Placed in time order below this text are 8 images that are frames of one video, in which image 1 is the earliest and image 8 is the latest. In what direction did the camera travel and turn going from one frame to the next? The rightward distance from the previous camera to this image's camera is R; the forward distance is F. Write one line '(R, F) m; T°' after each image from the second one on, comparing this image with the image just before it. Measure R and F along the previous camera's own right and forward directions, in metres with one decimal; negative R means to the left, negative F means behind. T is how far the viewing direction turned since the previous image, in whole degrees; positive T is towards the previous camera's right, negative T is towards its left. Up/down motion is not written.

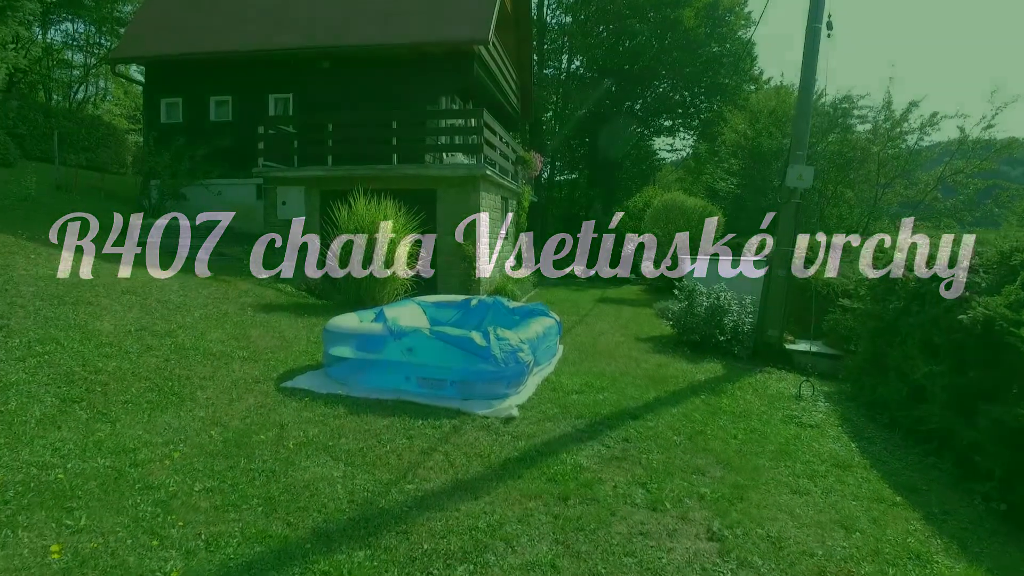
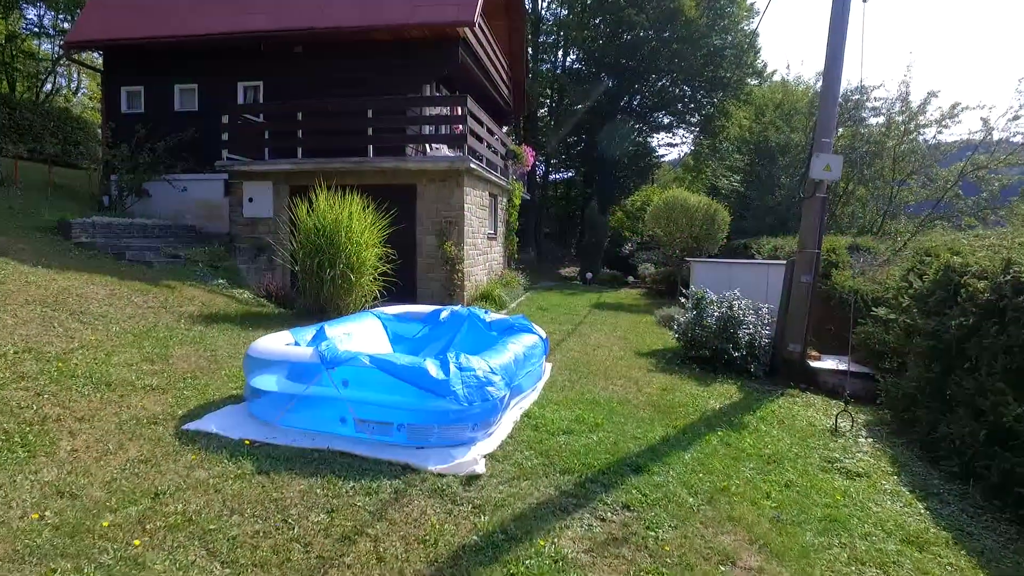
(+0.2, +1.0) m; 0°
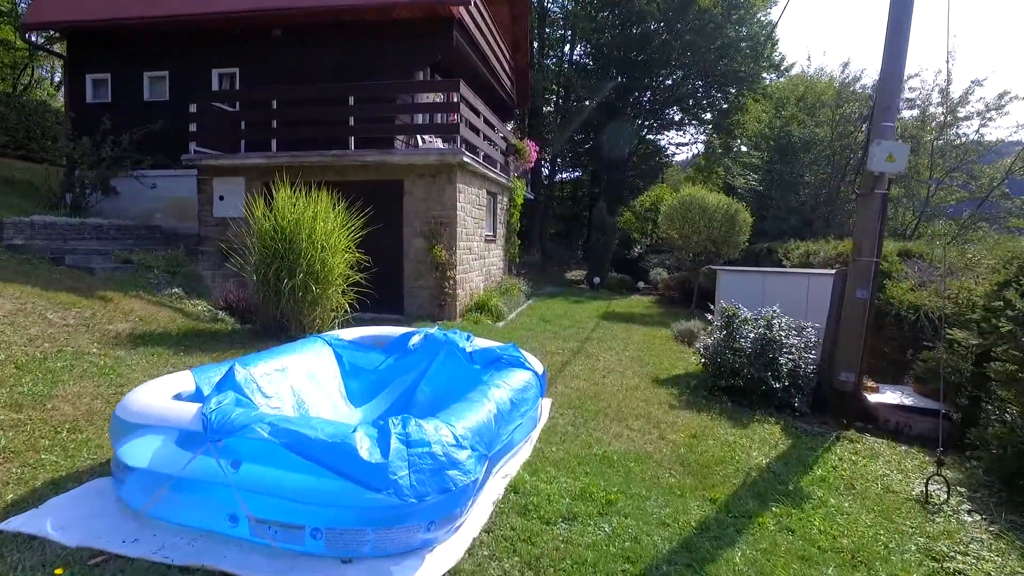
(+0.1, +1.2) m; -1°
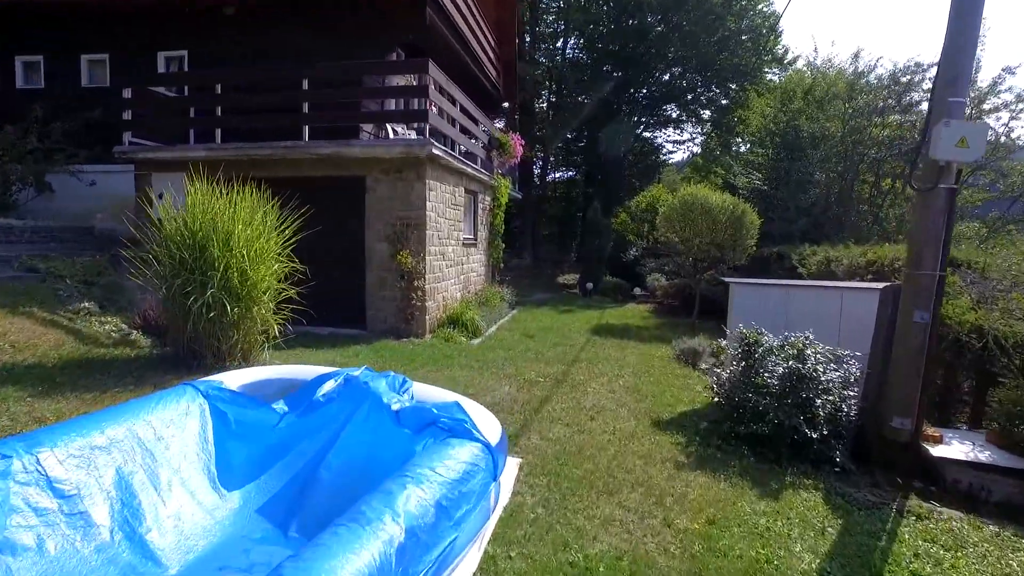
(+0.2, +1.2) m; 0°
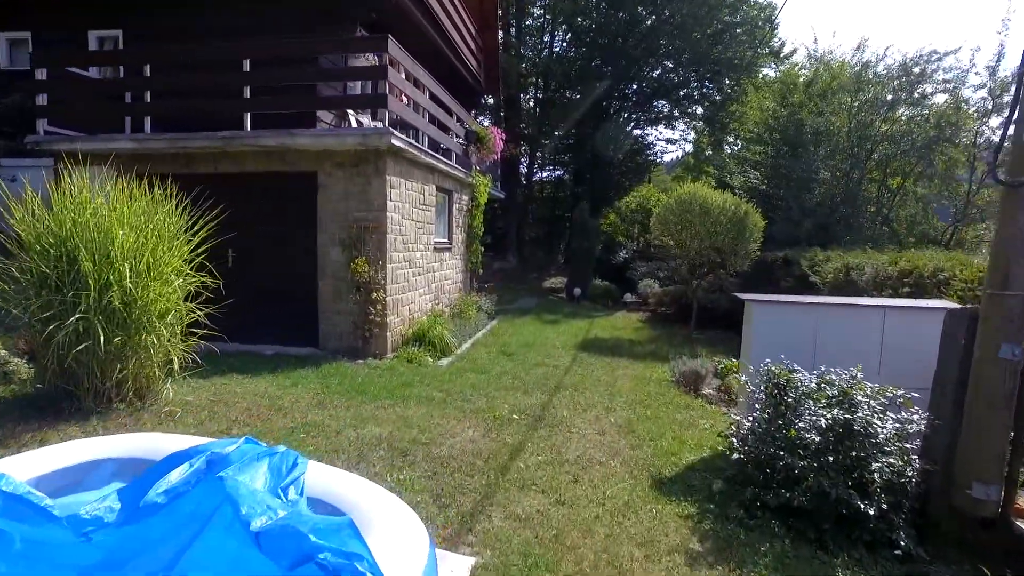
(+0.2, +1.1) m; +1°
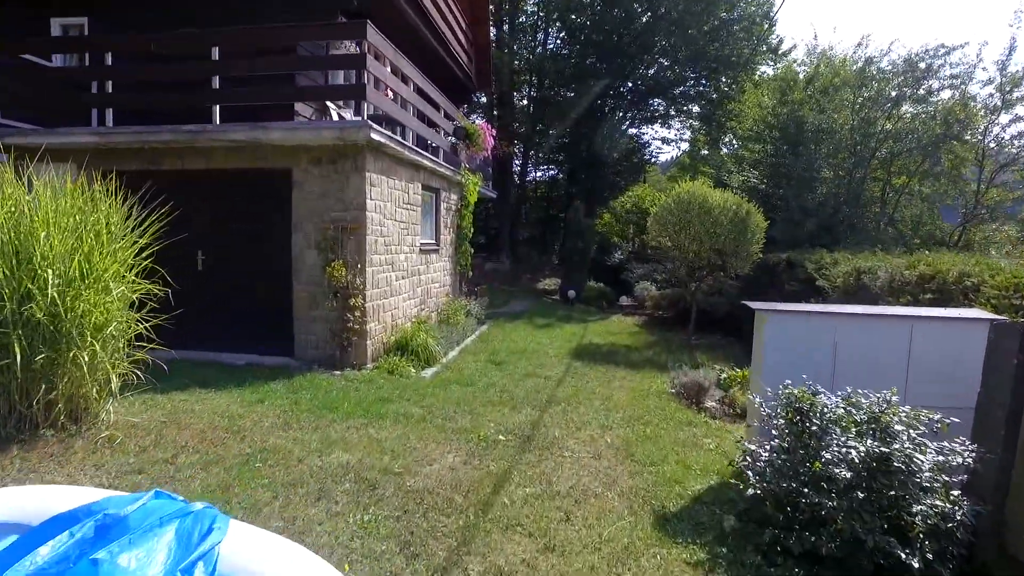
(+0.1, +0.5) m; 0°
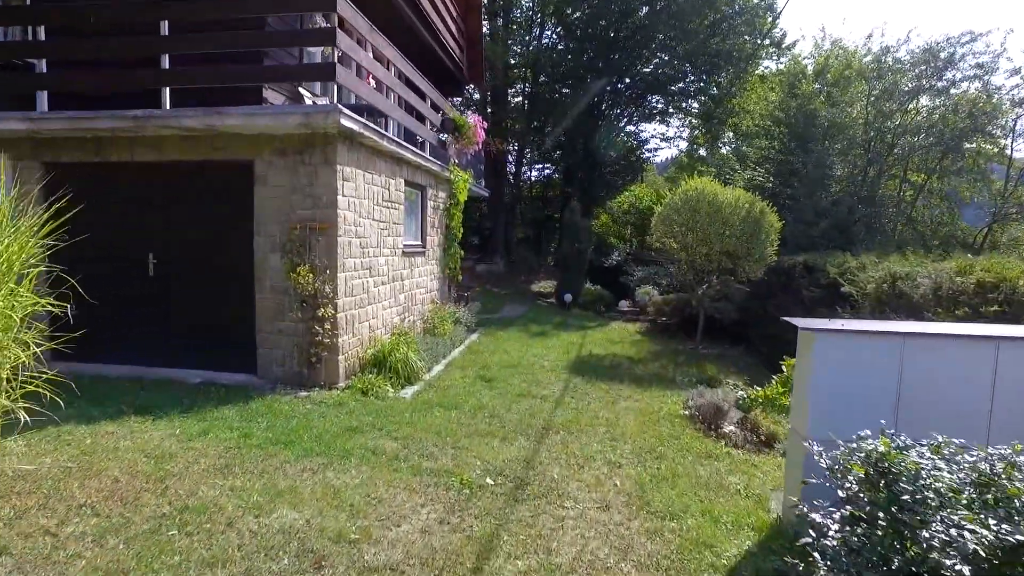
(0.0, +0.8) m; 0°
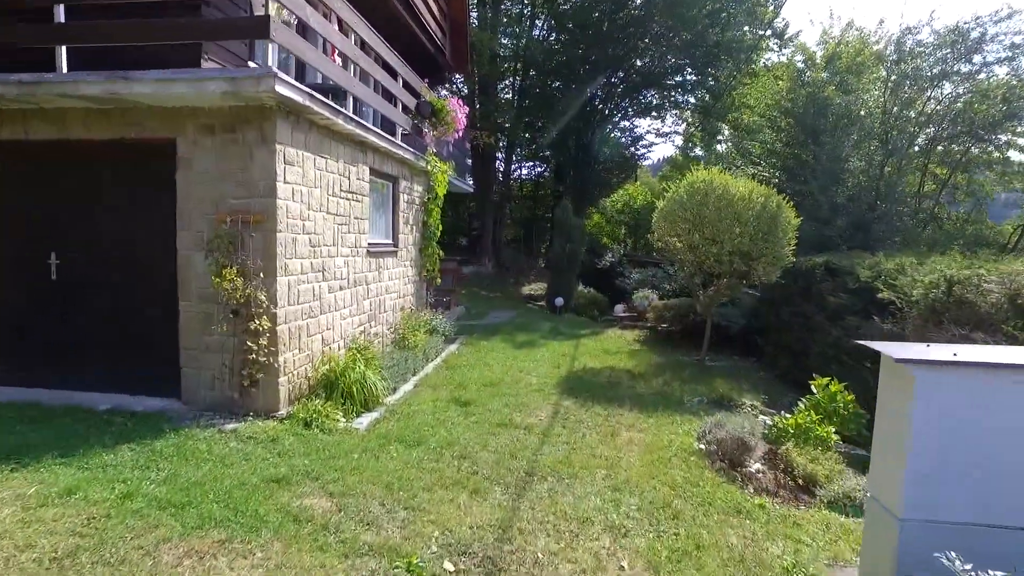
(+0.1, +1.1) m; +1°
